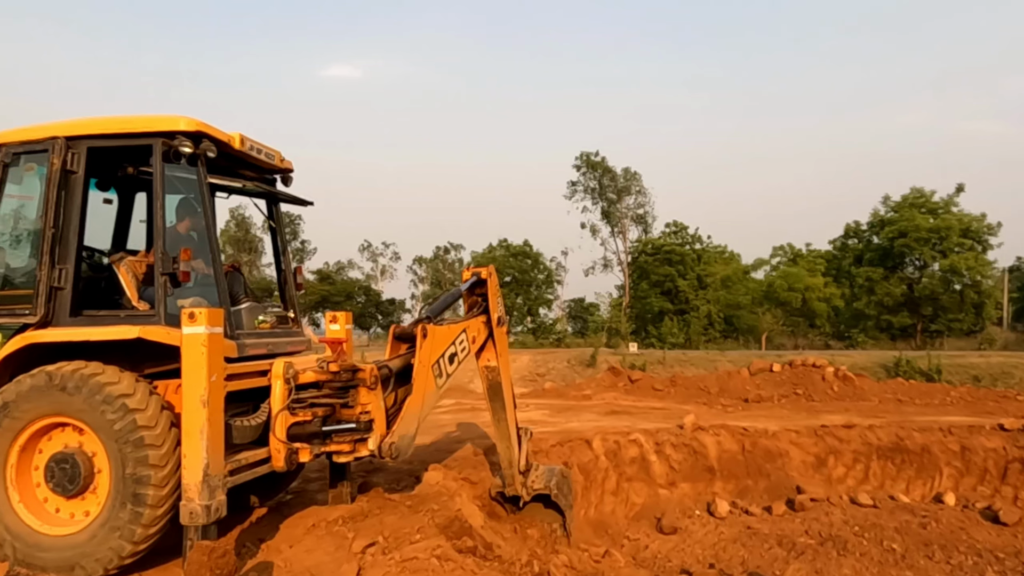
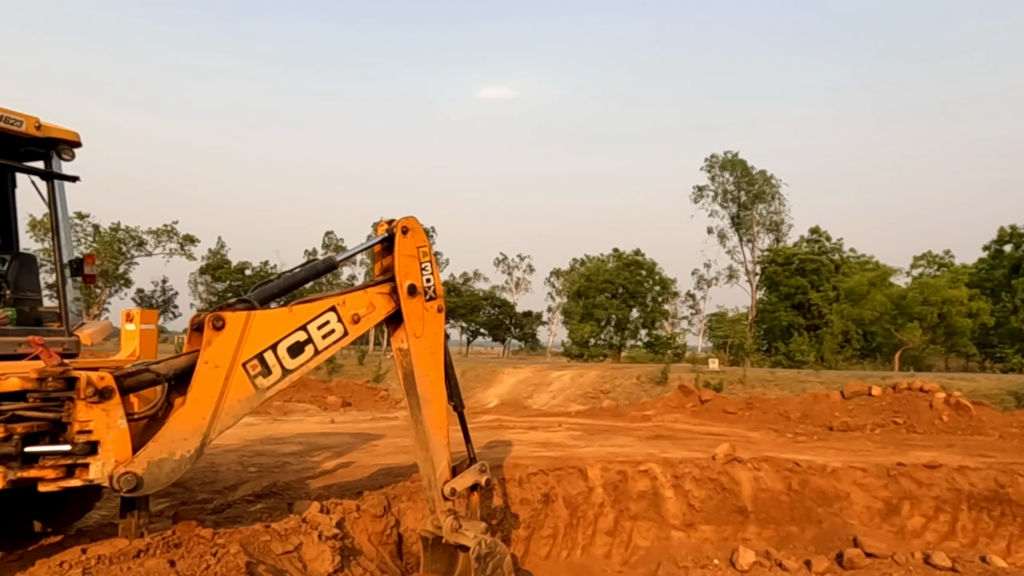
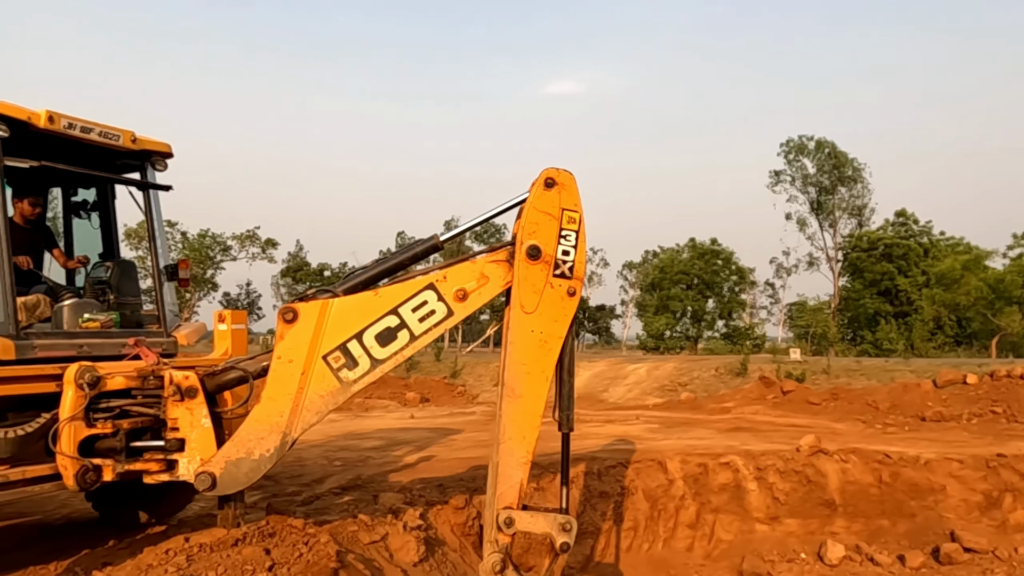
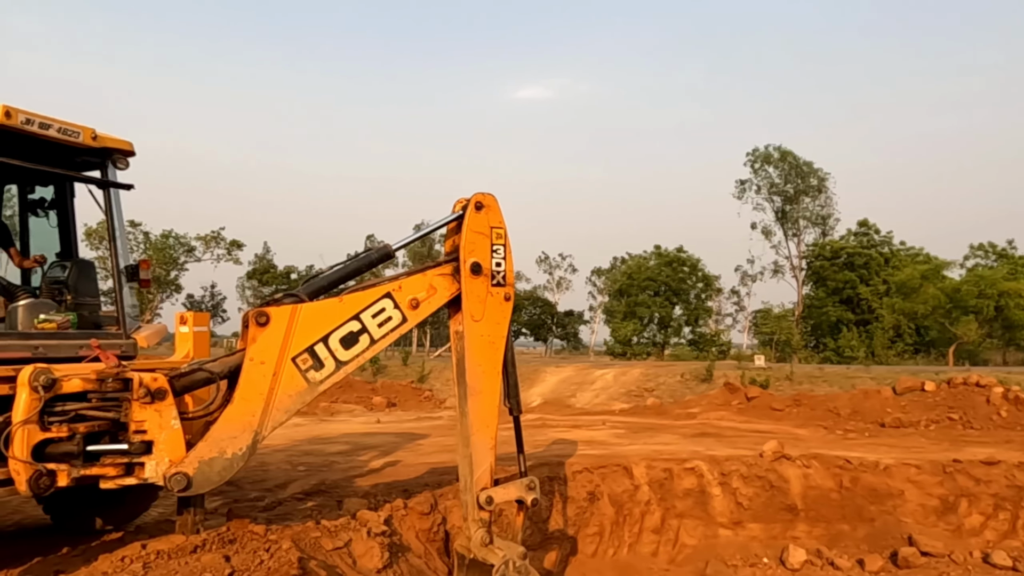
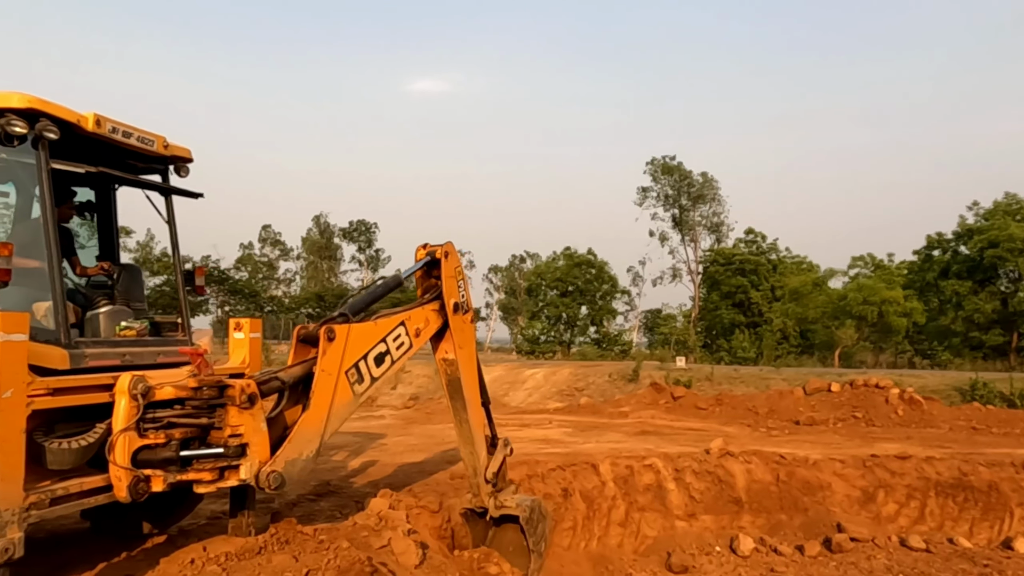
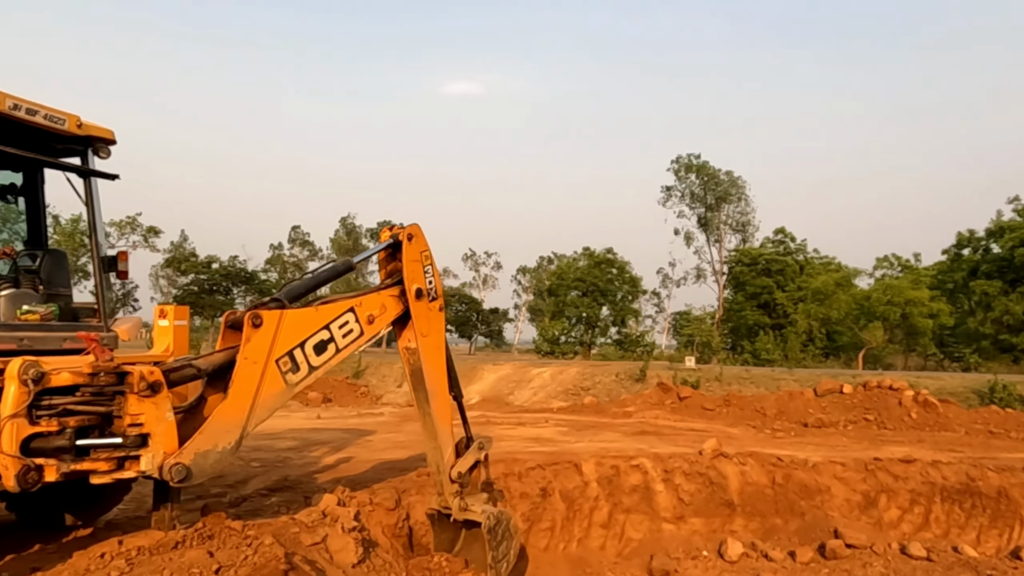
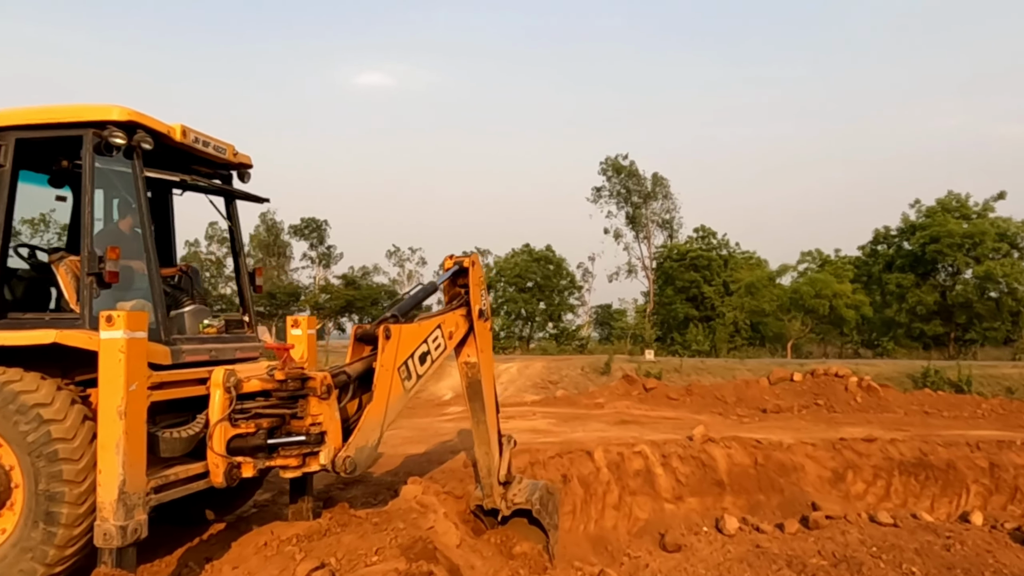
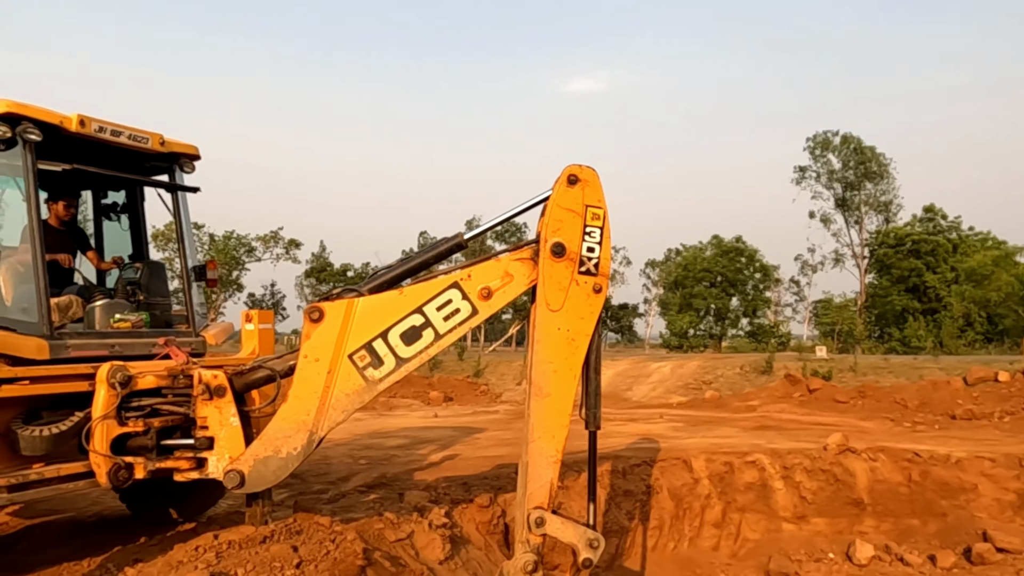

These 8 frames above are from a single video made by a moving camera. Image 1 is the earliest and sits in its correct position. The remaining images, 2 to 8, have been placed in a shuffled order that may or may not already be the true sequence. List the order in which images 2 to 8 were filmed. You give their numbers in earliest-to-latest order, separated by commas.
7, 5, 6, 2, 4, 3, 8
